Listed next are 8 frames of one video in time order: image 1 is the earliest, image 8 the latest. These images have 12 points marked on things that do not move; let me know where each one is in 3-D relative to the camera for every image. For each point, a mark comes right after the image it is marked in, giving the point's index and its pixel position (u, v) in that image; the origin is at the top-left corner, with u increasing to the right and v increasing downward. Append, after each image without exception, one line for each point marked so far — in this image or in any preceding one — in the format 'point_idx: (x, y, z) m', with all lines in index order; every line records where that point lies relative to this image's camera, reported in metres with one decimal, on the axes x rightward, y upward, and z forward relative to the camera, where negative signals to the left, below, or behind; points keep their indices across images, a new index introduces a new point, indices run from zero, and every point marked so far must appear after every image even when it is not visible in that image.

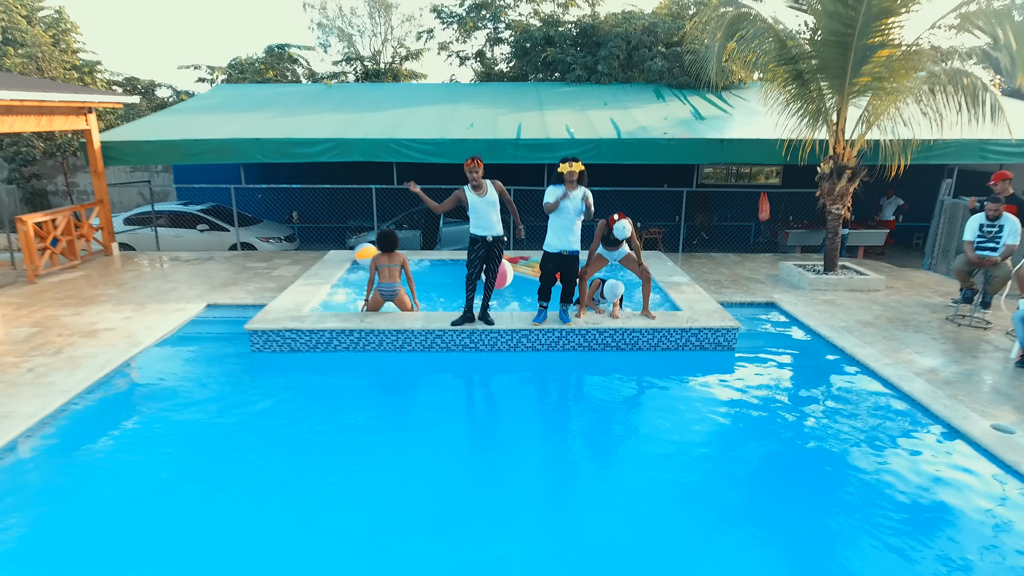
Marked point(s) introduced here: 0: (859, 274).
0: (+3.8, +0.1, +7.0) m
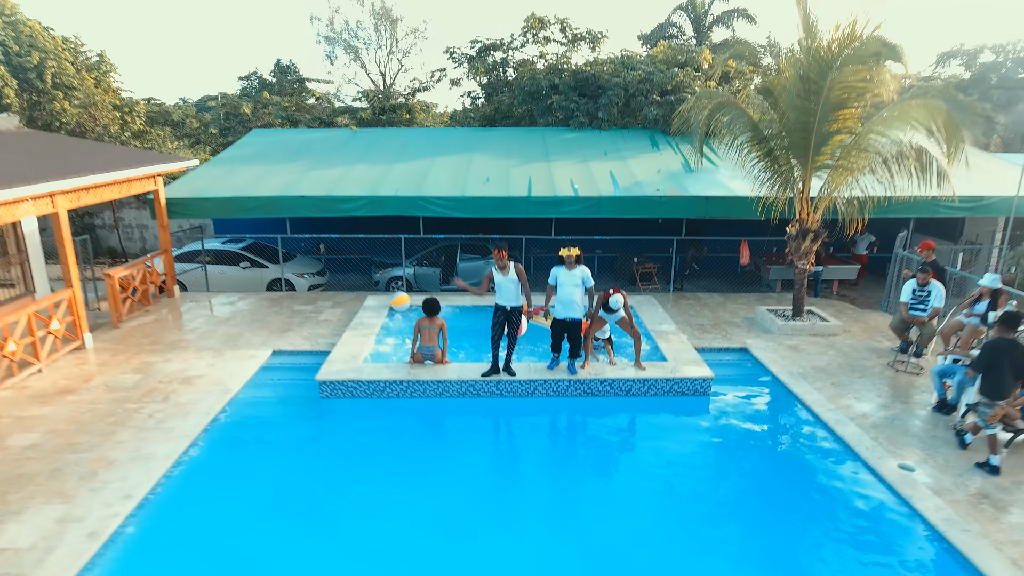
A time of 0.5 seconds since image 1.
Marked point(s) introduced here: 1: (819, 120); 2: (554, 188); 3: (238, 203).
0: (+3.9, -0.4, +8.2) m
1: (+3.6, +1.9, +7.4) m
2: (+0.7, +1.5, +9.7) m
3: (-4.1, +1.2, +9.6) m
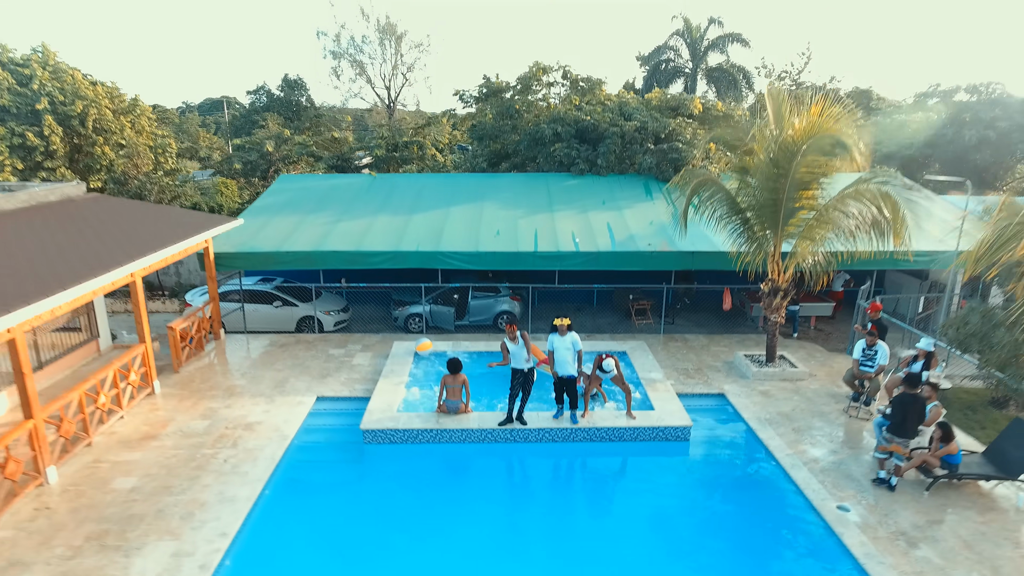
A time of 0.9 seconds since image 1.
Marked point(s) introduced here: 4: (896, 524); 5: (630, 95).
0: (+4.1, -1.1, +9.4) m
1: (+3.7, +1.2, +8.6) m
2: (+0.8, +0.7, +10.9) m
3: (-3.9, +0.5, +10.8) m
4: (+3.6, -2.2, +6.0) m
5: (+3.0, +4.8, +16.2) m
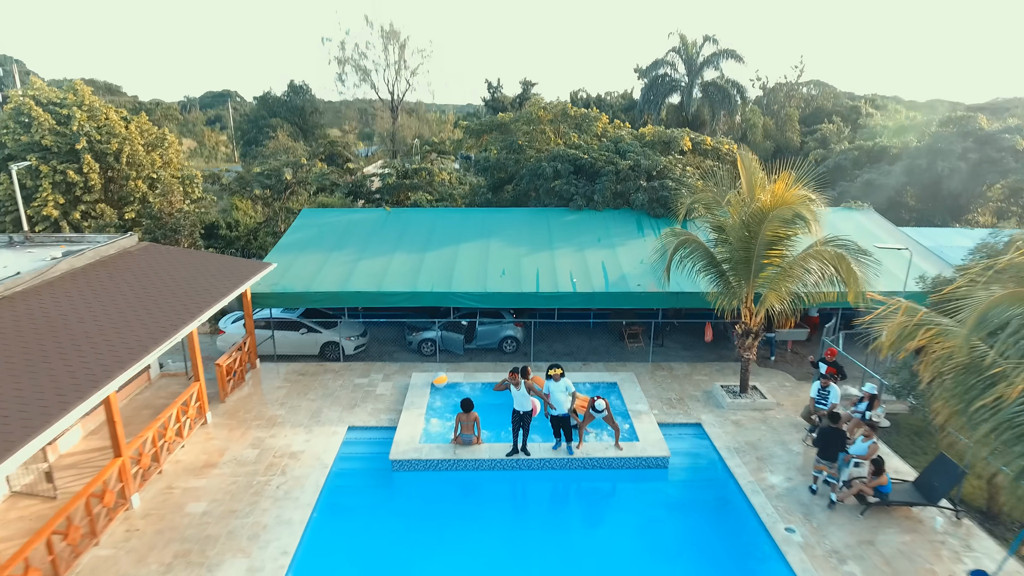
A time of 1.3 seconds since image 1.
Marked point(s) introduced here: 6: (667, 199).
0: (+4.2, -1.8, +10.7) m
1: (+3.8, +0.5, +9.9) m
2: (+0.9, +0.1, +12.2) m
3: (-3.8, -0.1, +12.1) m
4: (+3.6, -2.9, +7.3) m
5: (+3.1, +4.3, +17.5) m
6: (+3.6, +2.1, +14.9) m
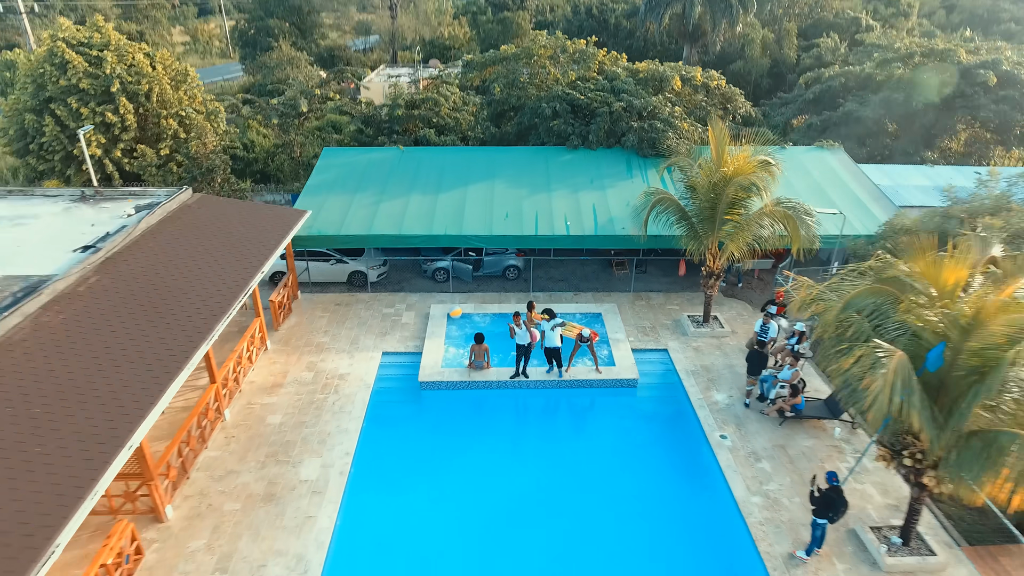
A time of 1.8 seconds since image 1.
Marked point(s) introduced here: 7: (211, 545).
0: (+4.2, -0.8, +13.0) m
1: (+3.8, +1.4, +11.8) m
2: (+0.9, +1.3, +14.2) m
3: (-3.8, +1.1, +14.1) m
4: (+3.7, -2.4, +9.8) m
5: (+3.1, +6.4, +18.6) m
6: (+3.7, +3.8, +16.4) m
7: (-3.9, -3.3, +8.2) m
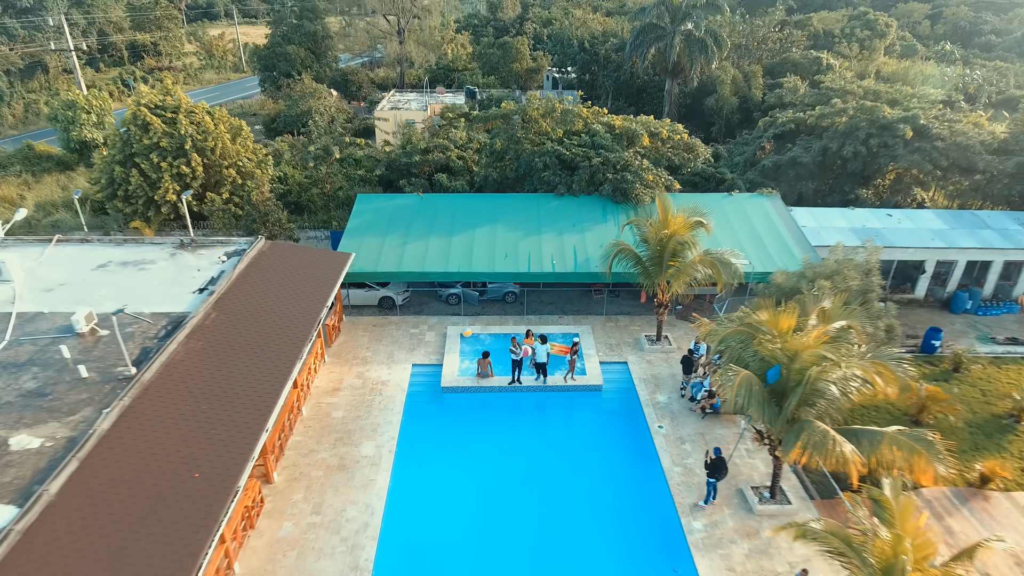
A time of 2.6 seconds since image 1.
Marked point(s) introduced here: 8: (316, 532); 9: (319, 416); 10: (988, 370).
0: (+4.1, -1.5, +17.0) m
1: (+3.8, +0.7, +15.8) m
2: (+0.9, +0.7, +18.2) m
3: (-3.9, +0.4, +18.1) m
4: (+3.6, -3.1, +13.8) m
5: (+3.1, +5.7, +22.6) m
6: (+3.6, +3.1, +20.4) m
7: (-3.9, -4.0, +12.2) m
8: (-3.5, -4.3, +11.5) m
9: (-4.3, -2.9, +14.4) m
10: (+12.7, -2.2, +17.1) m
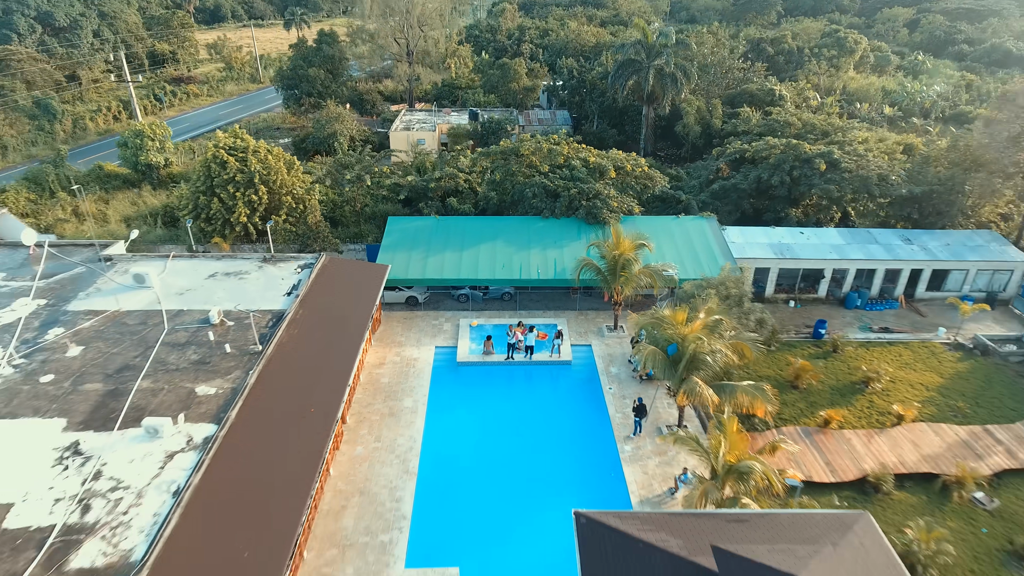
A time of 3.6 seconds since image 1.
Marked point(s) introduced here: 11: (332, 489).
0: (+4.0, -1.6, +23.1) m
1: (+3.6, +0.6, +21.9) m
2: (+0.7, +0.6, +24.3) m
3: (-4.0, +0.3, +24.2) m
4: (+3.5, -3.3, +20.0) m
5: (+2.9, +5.6, +28.7) m
6: (+3.5, +3.0, +26.5) m
7: (-4.1, -4.1, +18.4) m
8: (-3.7, -4.5, +17.7) m
9: (-4.5, -3.0, +20.6) m
10: (+12.5, -2.3, +23.2) m
11: (-4.6, -5.1, +16.5) m
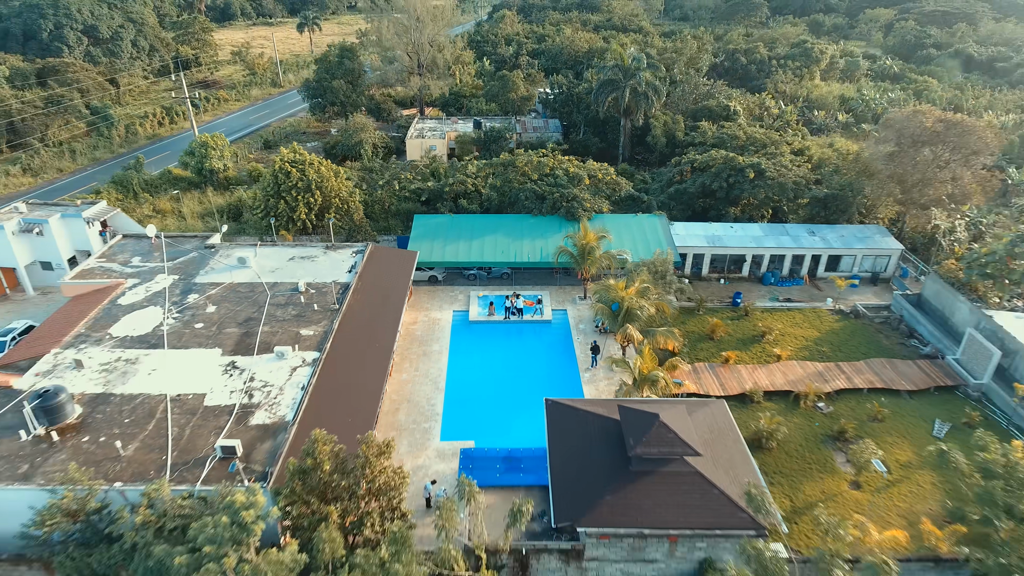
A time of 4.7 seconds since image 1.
0: (+3.8, -0.6, +31.5) m
1: (+3.5, +1.5, +30.3) m
2: (+0.6, +1.6, +32.7) m
3: (-4.2, +1.3, +32.6) m
4: (+3.3, -2.3, +28.5) m
5: (+2.8, +6.7, +37.0) m
6: (+3.3, +4.0, +34.9) m
7: (-4.2, -3.2, +26.9) m
8: (-3.8, -3.6, +26.2) m
9: (-4.6, -2.1, +29.0) m
10: (+12.4, -1.3, +31.7) m
11: (-4.8, -4.3, +25.0) m
